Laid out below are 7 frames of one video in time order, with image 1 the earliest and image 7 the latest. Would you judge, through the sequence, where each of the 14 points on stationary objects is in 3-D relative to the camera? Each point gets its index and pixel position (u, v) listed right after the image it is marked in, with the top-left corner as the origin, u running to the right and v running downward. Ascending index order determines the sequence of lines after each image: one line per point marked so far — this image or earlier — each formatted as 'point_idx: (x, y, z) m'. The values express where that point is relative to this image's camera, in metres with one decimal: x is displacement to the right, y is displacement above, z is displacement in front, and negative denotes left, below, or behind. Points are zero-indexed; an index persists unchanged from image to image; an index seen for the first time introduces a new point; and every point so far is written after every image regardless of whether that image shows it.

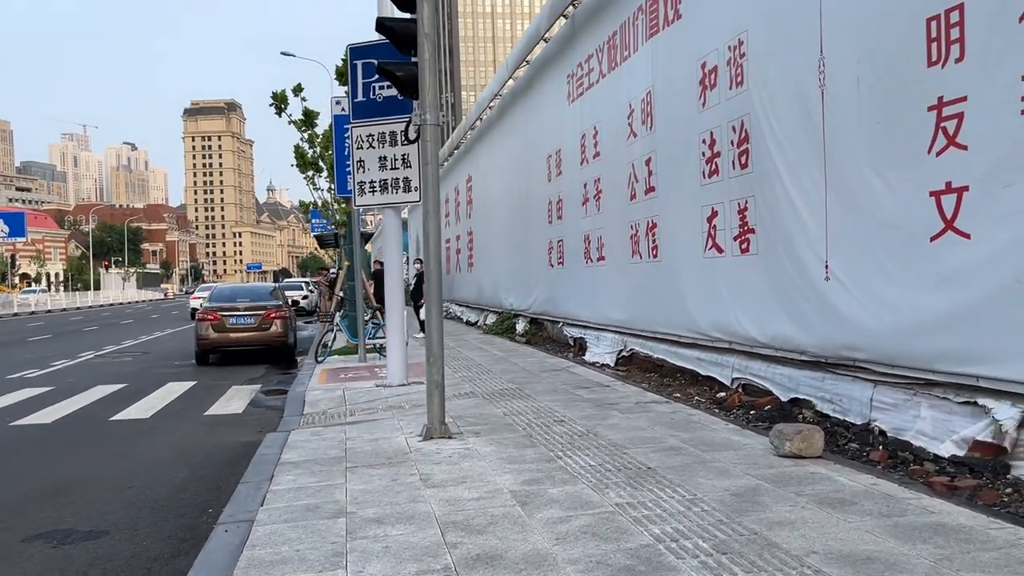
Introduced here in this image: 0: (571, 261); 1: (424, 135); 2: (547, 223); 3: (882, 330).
0: (+0.9, +0.4, +13.0) m
1: (-0.7, +1.2, +6.6) m
2: (+0.6, +1.1, +14.4) m
3: (+2.5, -0.3, +5.8) m
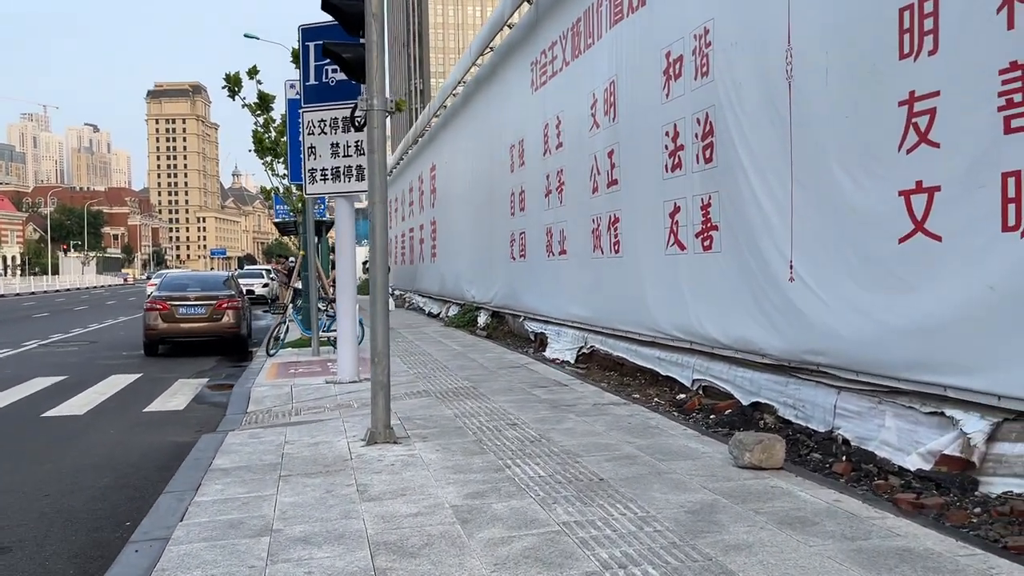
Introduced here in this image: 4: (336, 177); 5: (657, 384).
0: (+0.3, +0.5, +12.6) m
1: (-1.0, +1.2, +6.2) m
2: (0.0, +1.2, +14.1) m
3: (+2.1, -0.3, +5.5) m
4: (-1.9, +1.2, +9.5) m
5: (+1.4, -0.9, +8.5) m
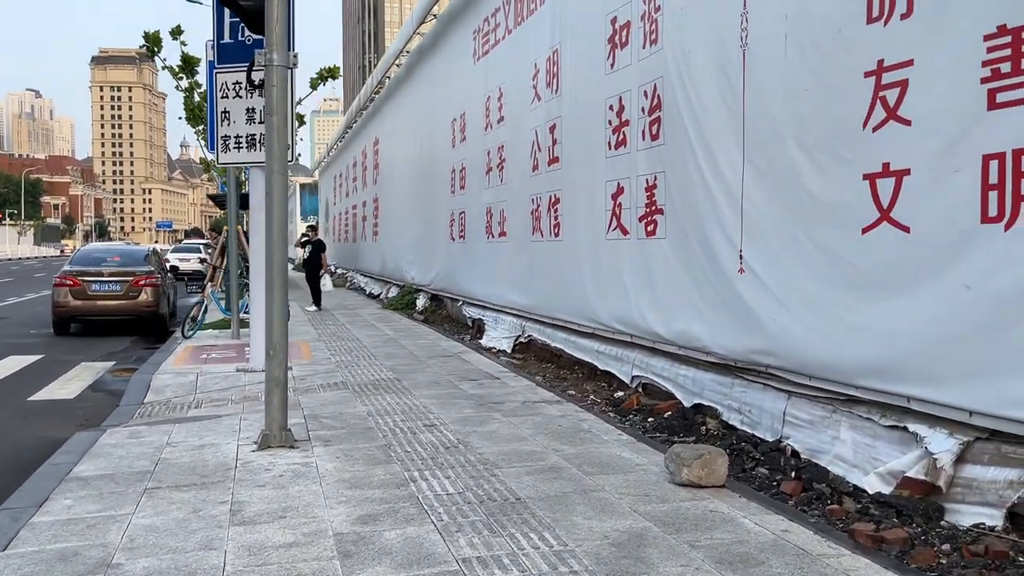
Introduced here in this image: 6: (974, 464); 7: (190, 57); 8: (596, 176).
0: (-0.5, +0.7, +11.9) m
1: (-1.5, +1.3, +5.4) m
2: (-1.0, +1.5, +13.3) m
3: (+1.6, -0.3, +4.9) m
4: (-2.6, +1.4, +8.6) m
5: (+0.7, -0.8, +7.9) m
6: (+2.1, -0.8, +3.9) m
7: (-5.0, +3.6, +13.5) m
8: (+0.8, +1.0, +7.7) m
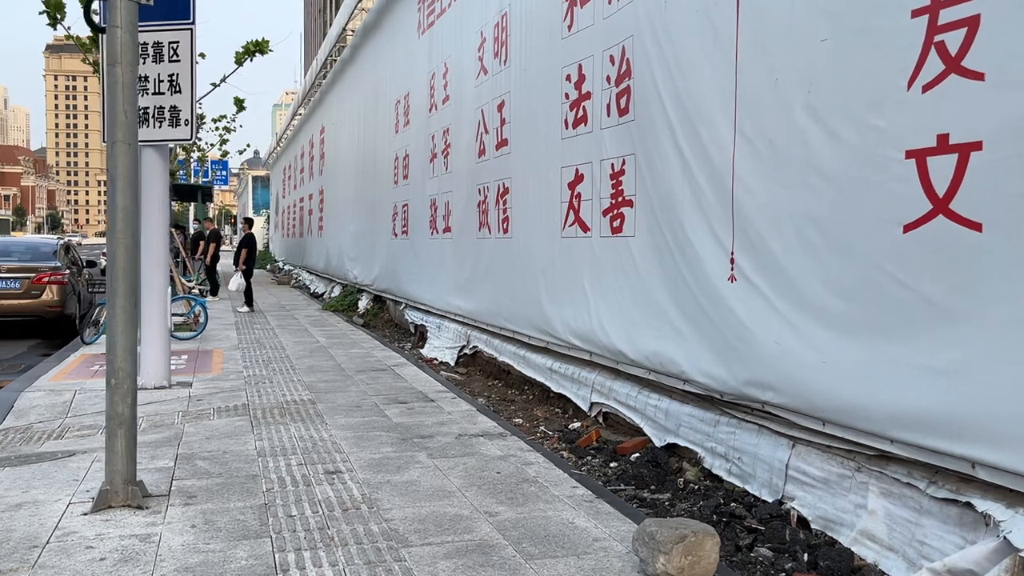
0: (-1.2, +0.7, +10.6) m
1: (-1.9, +1.3, +4.1) m
2: (-1.6, +1.4, +12.0) m
3: (+1.3, -0.3, +3.7) m
4: (-3.1, +1.4, +7.2) m
5: (+0.3, -0.9, +6.7) m
6: (+1.7, -0.9, +2.7) m
7: (-5.7, +3.6, +12.0) m
8: (+0.3, +0.9, +6.4) m
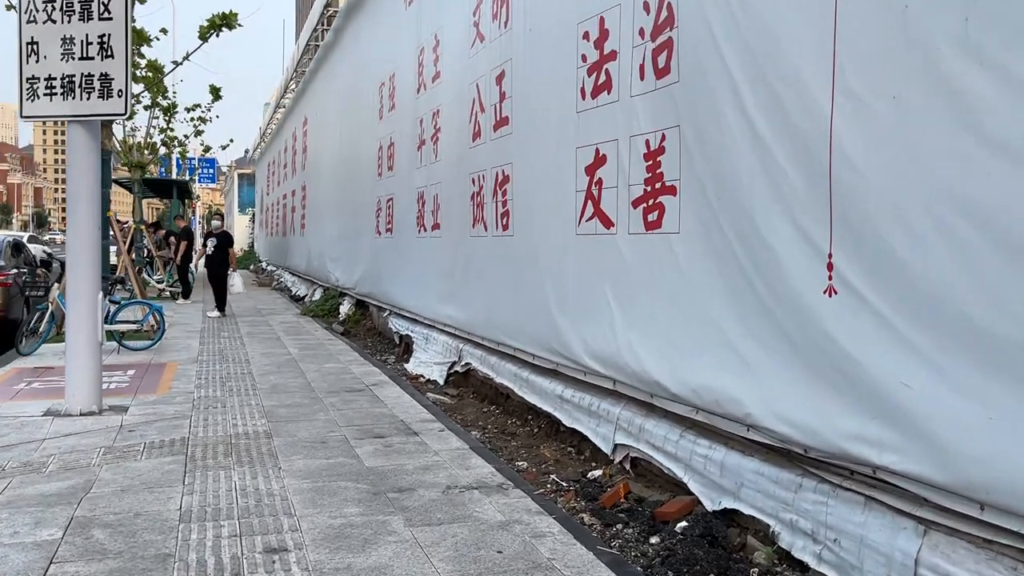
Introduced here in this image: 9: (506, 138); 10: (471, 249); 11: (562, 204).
0: (-1.2, +0.6, +9.4) m
1: (-1.8, +1.2, +2.8) m
2: (-1.7, +1.4, +10.8) m
3: (+1.3, -0.4, +2.5) m
4: (-3.0, +1.4, +6.0) m
5: (+0.3, -0.9, +5.4) m
6: (+1.8, -0.9, +1.5) m
7: (-5.7, +3.6, +10.8) m
8: (+0.3, +0.9, +5.2) m
9: (0.0, +1.1, +6.2) m
10: (-0.3, +0.3, +6.9) m
11: (+0.3, +0.5, +5.3) m
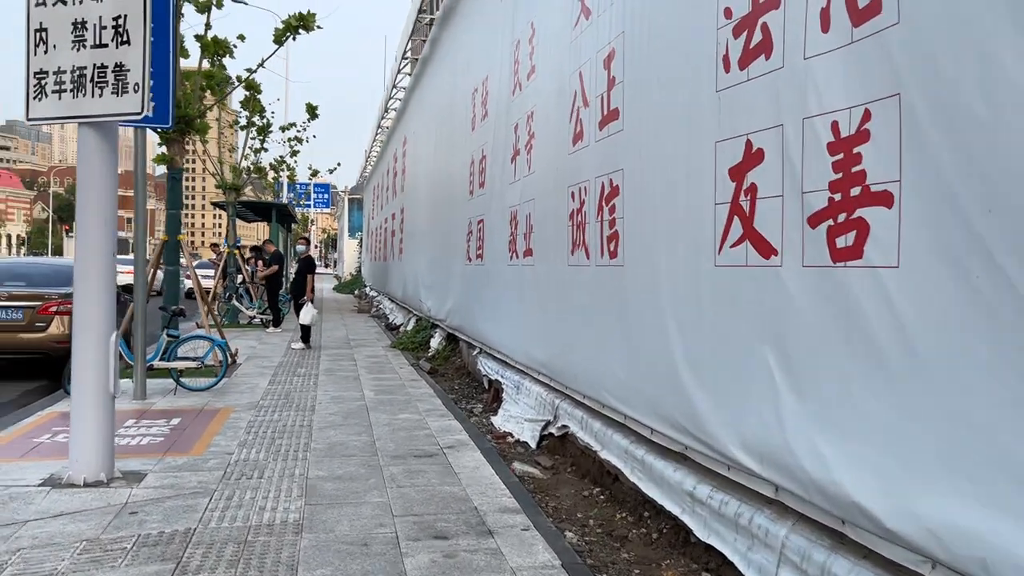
0: (-0.2, +0.3, +8.0) m
1: (-1.6, +1.1, +1.6) m
2: (-0.5, +1.0, +9.5) m
3: (+1.4, -0.5, +0.9) m
4: (-2.4, +1.1, +4.9) m
5: (+0.8, -1.2, +3.9) m
6: (+1.8, -1.0, -0.3) m
7: (-4.4, +3.2, +10.0) m
8: (+0.8, +0.7, +3.7) m
9: (+0.6, +0.8, +4.7) m
10: (+0.4, 0.0, +5.5) m
11: (+0.8, +0.3, +3.7) m
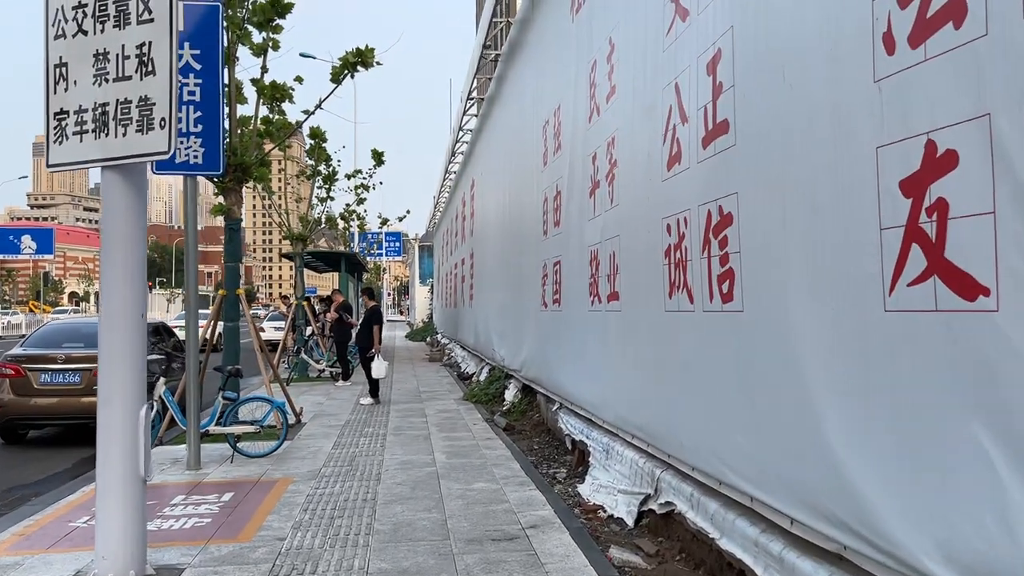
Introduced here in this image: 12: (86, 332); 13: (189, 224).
0: (+0.5, -0.1, +7.2) m
1: (-1.5, +0.9, +1.0) m
2: (+0.3, +0.5, +8.7) m
3: (+1.6, -0.6, -0.1) m
4: (-2.0, +0.8, +4.3) m
5: (+1.1, -1.3, +2.9) m
6: (+1.8, -1.0, -1.3) m
7: (-3.7, +2.6, +9.7) m
8: (+1.1, +0.5, +2.8) m
9: (+1.0, +0.6, +3.9) m
10: (+0.8, -0.2, +4.6) m
11: (+1.1, +0.1, +2.9) m
12: (-4.9, -0.5, +10.1) m
13: (-2.8, +0.5, +7.5) m
